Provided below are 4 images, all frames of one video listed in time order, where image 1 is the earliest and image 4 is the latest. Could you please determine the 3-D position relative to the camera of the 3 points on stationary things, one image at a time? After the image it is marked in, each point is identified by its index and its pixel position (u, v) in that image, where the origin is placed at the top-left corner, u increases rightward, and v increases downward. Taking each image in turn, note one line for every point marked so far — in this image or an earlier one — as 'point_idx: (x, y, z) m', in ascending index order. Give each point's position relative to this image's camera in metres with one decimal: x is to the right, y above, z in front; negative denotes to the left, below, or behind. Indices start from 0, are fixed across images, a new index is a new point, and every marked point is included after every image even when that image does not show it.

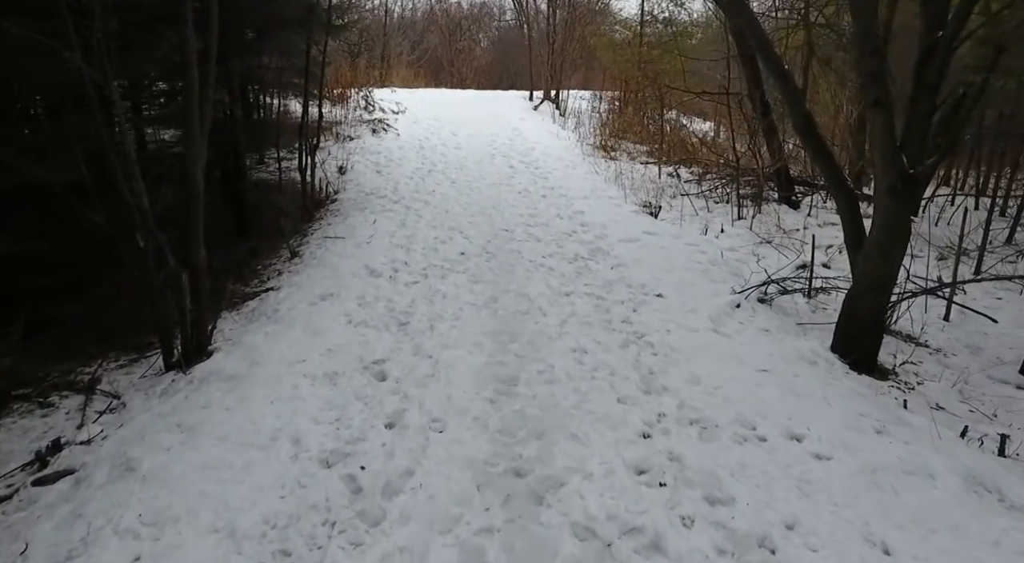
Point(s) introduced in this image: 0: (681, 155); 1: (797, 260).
0: (+3.4, +2.6, +14.0) m
1: (+3.6, +0.3, +8.7) m
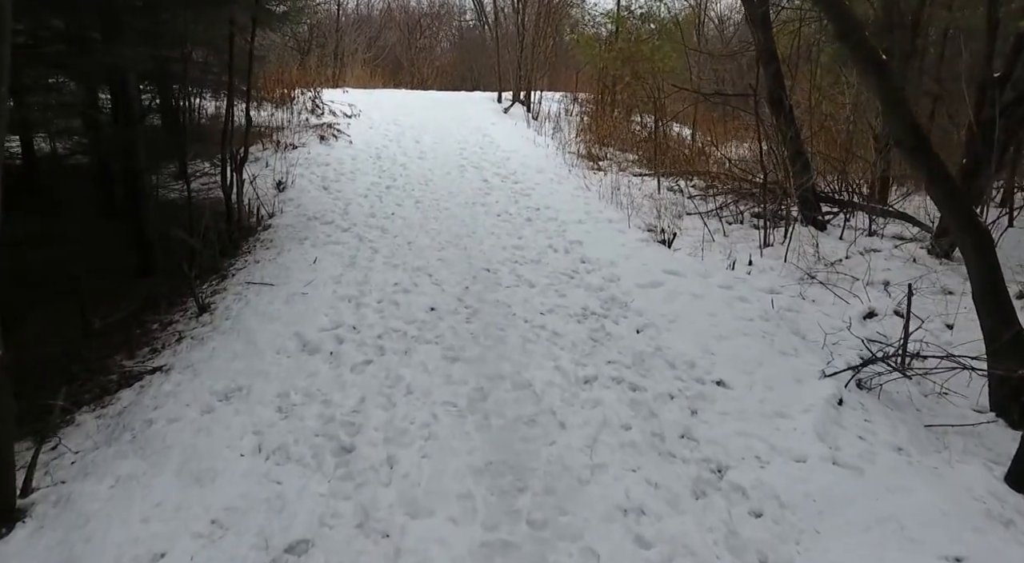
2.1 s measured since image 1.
0: (+3.0, +2.1, +12.1) m
1: (+3.5, -0.2, +6.8) m
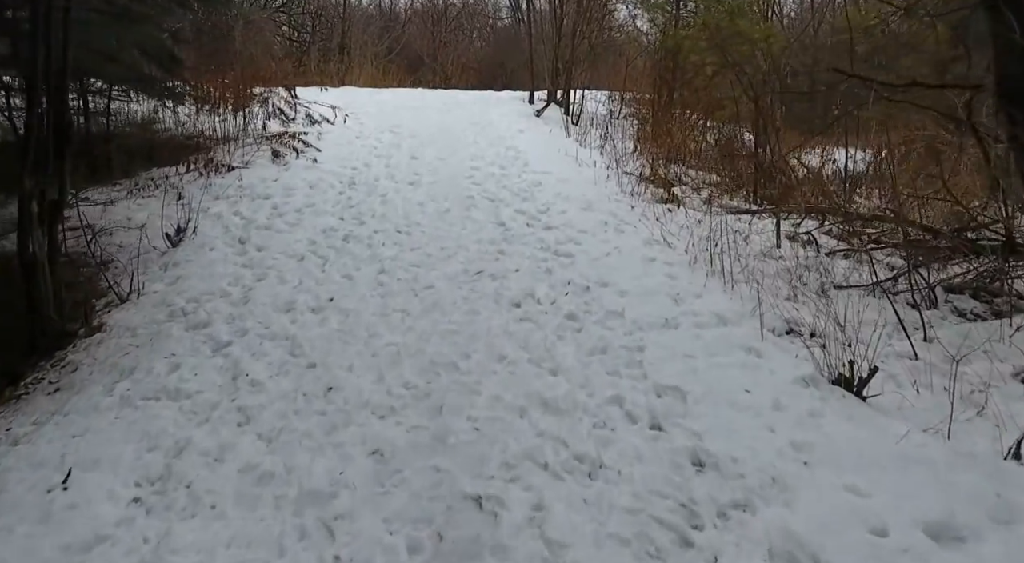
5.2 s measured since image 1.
0: (+3.4, +0.9, +7.7) m
1: (+3.6, -1.3, +2.4) m
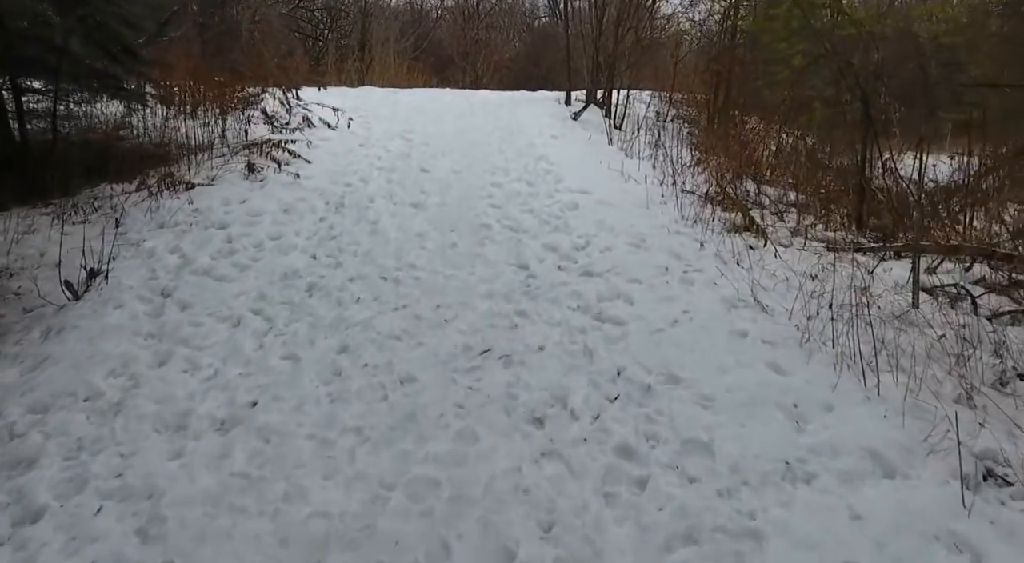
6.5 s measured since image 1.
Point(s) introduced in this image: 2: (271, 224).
0: (+3.6, +0.4, +5.7) m
1: (+3.5, -1.9, +0.3) m
2: (-2.2, +0.6, +6.2) m
